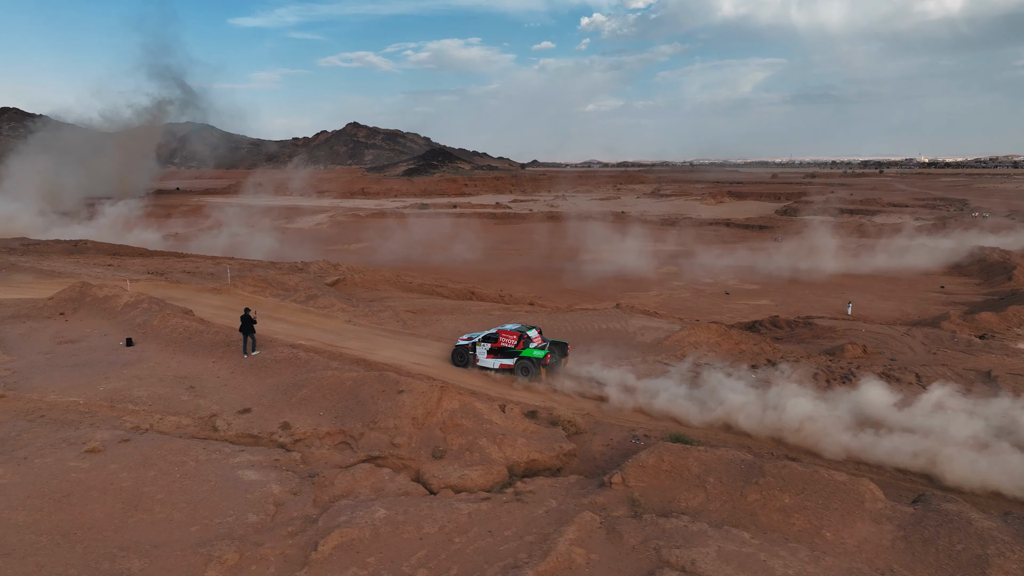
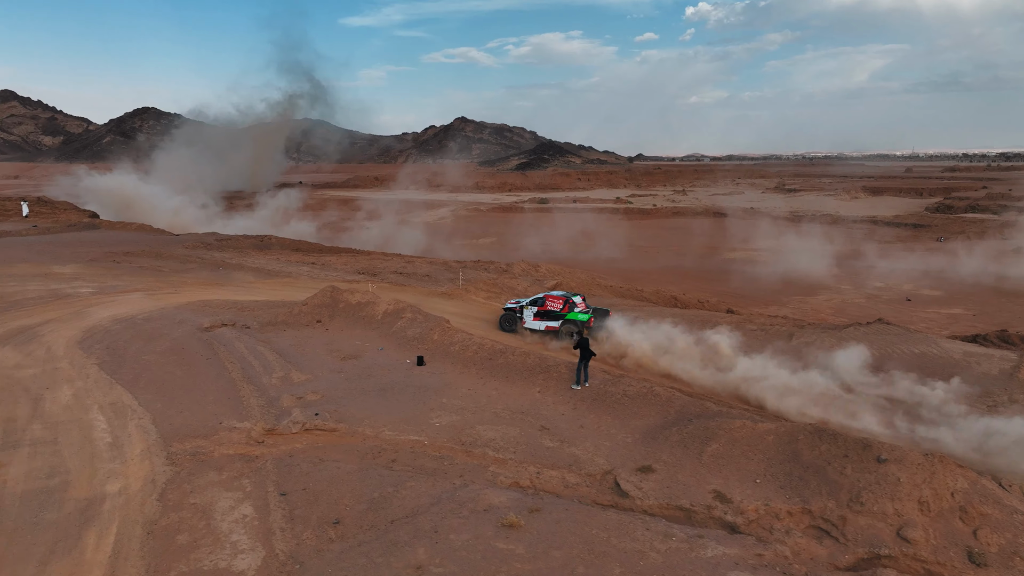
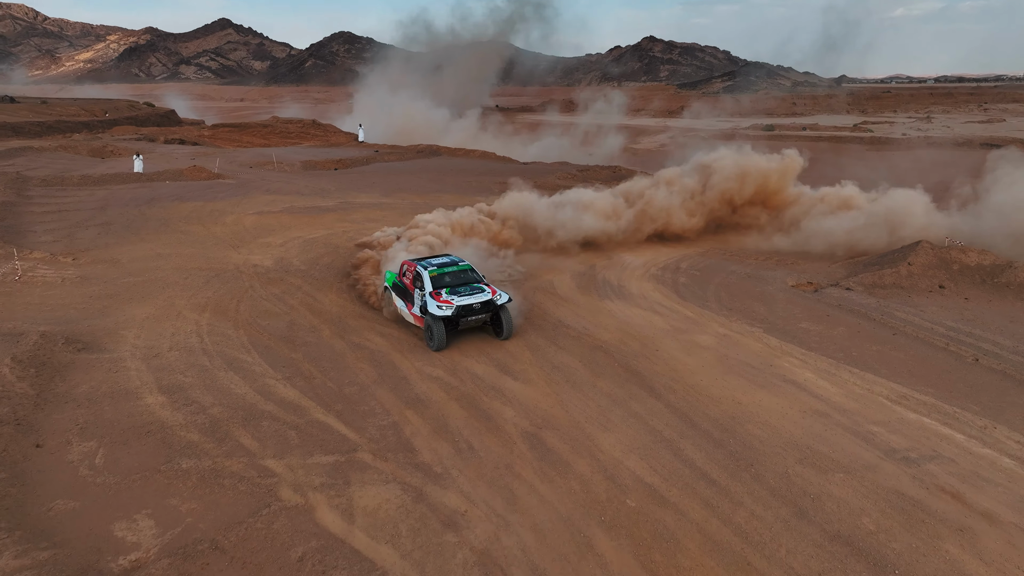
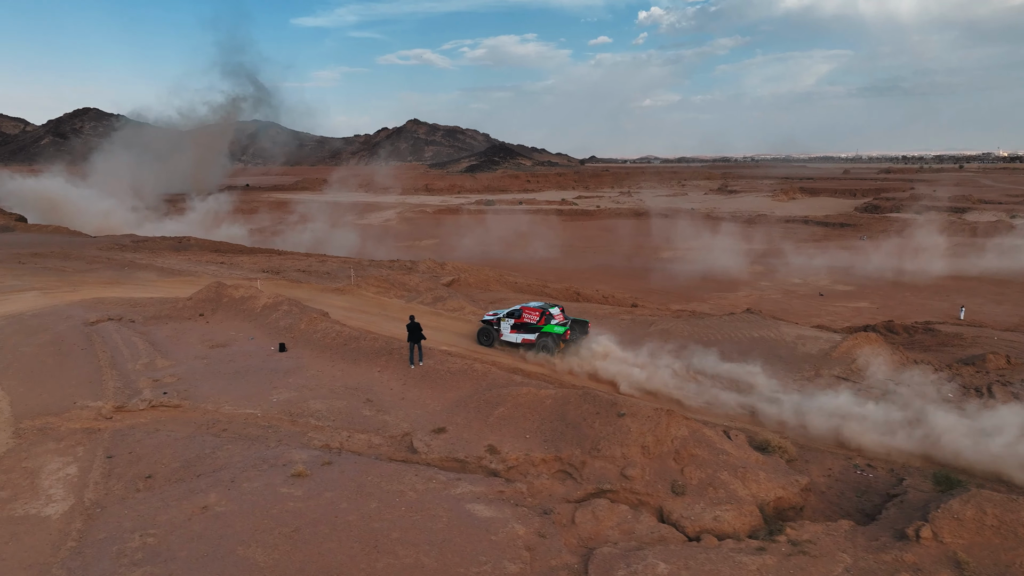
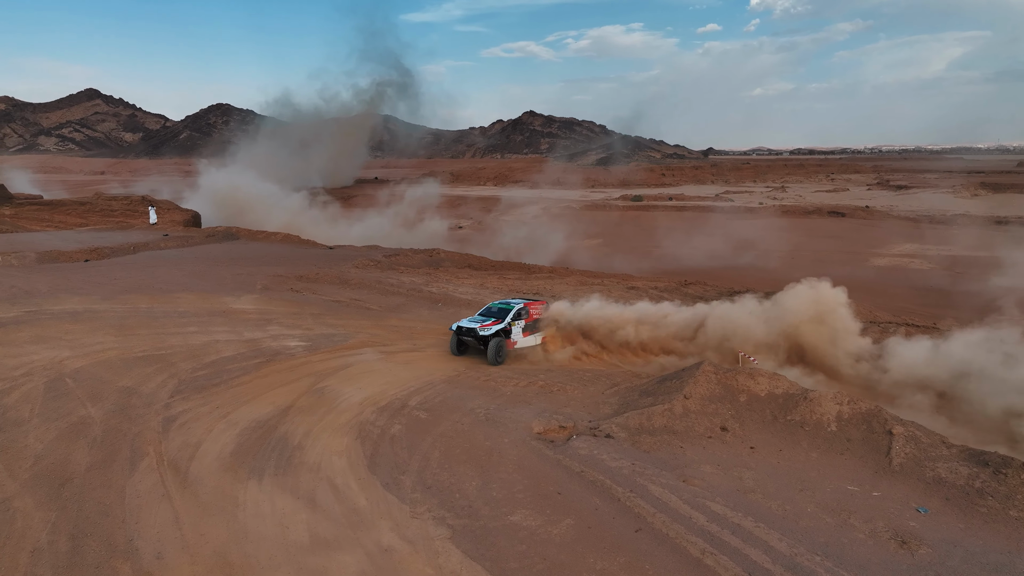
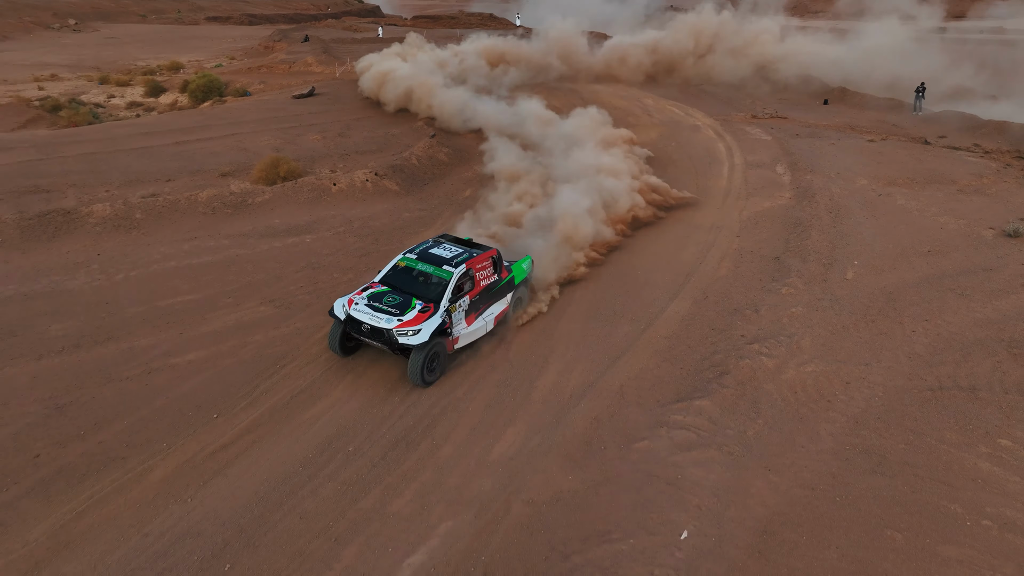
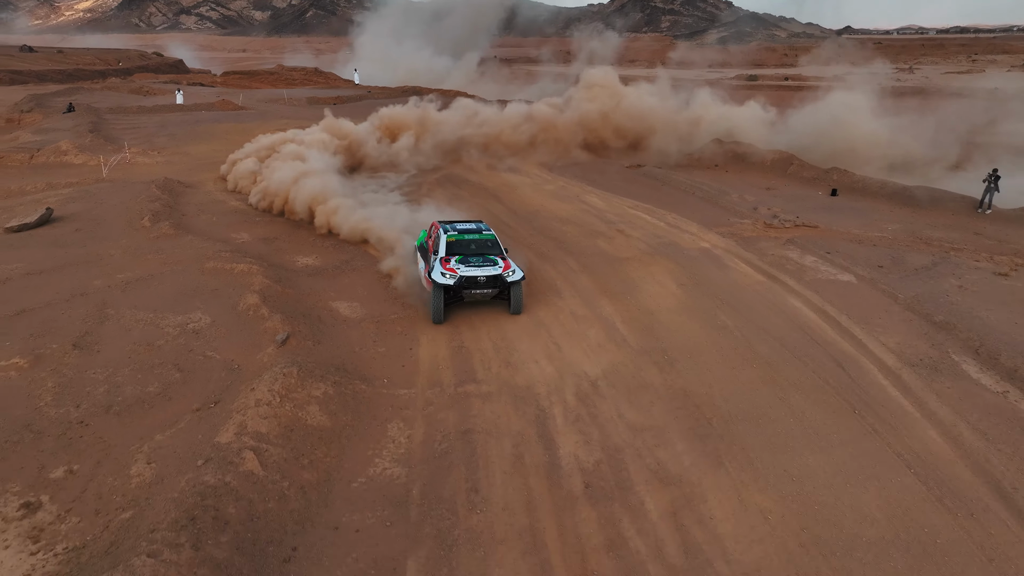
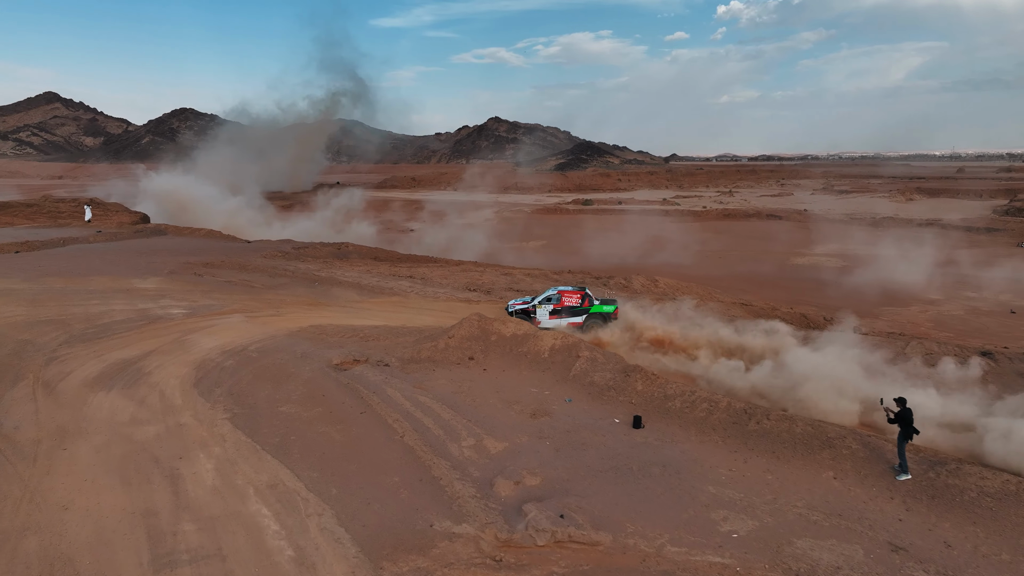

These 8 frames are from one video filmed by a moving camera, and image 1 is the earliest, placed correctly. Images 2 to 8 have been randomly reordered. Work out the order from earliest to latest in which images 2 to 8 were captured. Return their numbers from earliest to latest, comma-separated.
4, 2, 8, 5, 3, 7, 6
